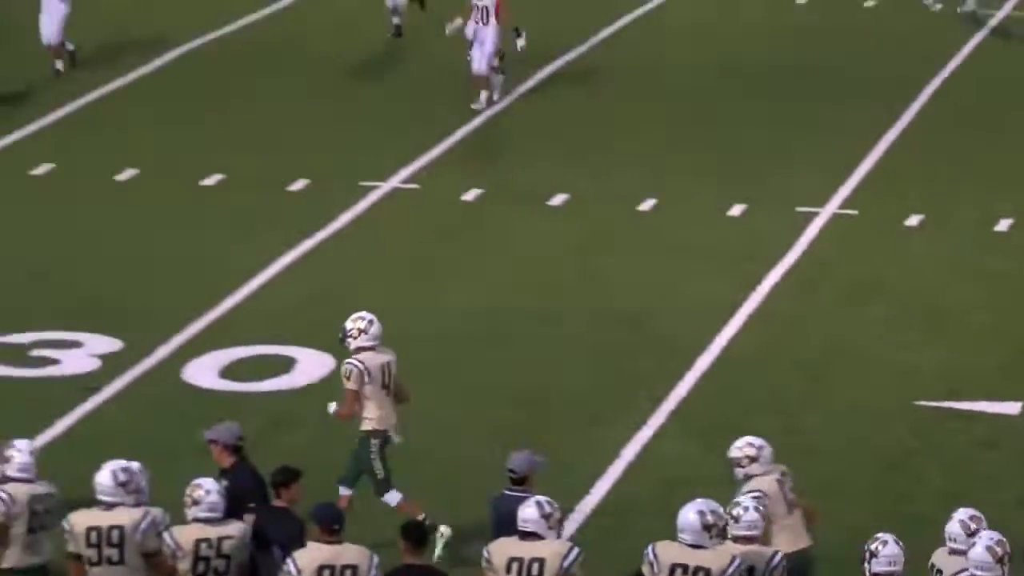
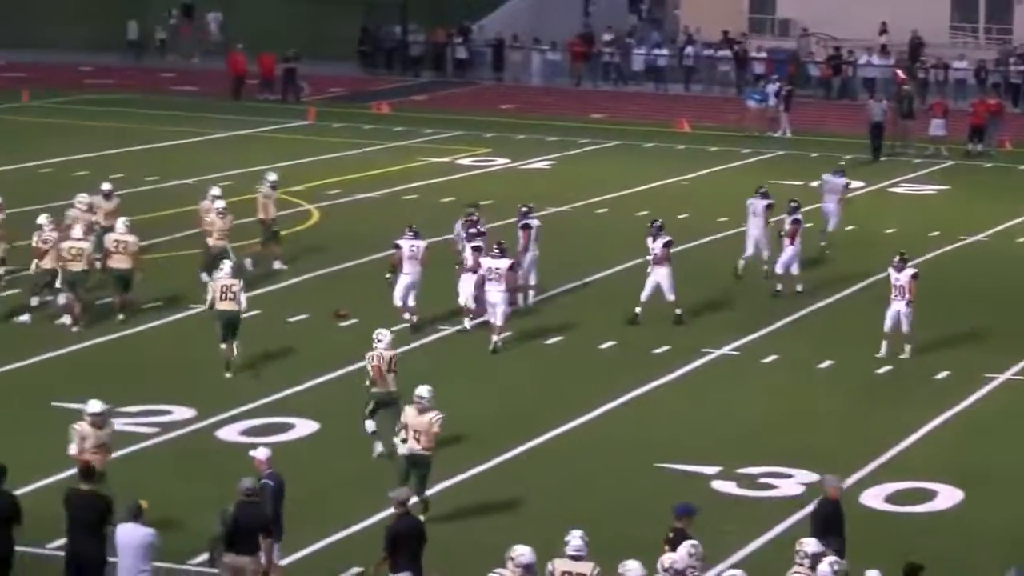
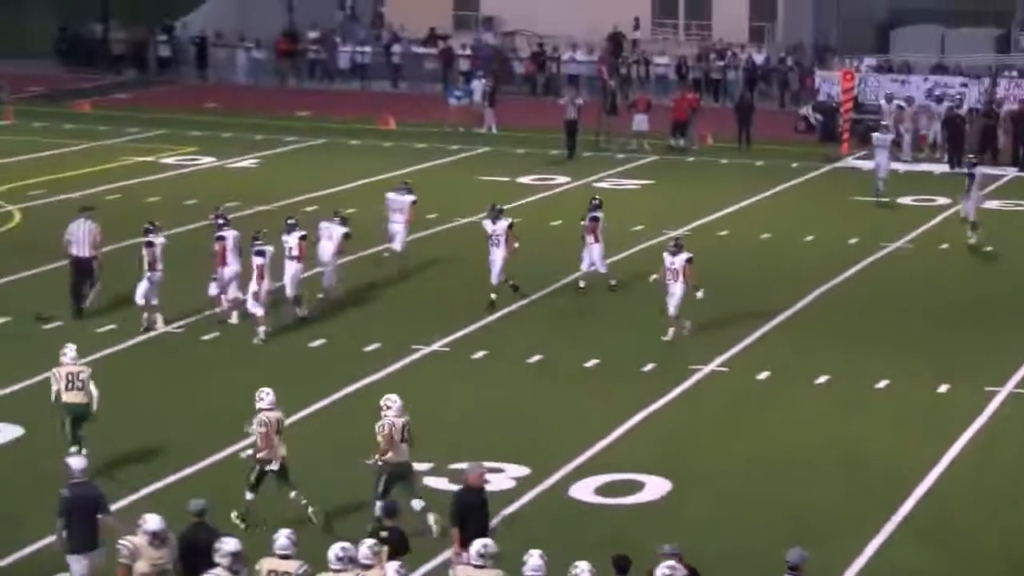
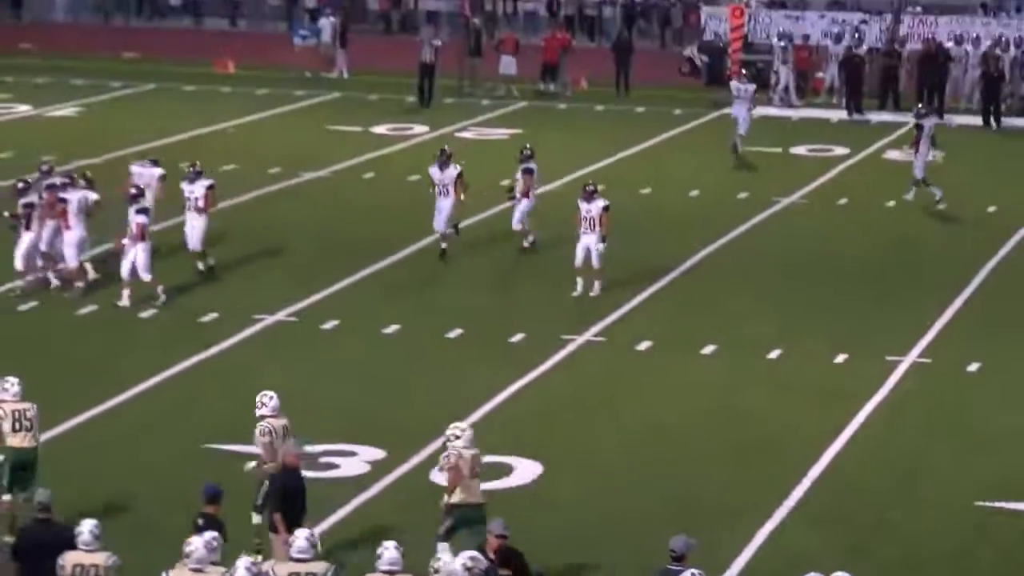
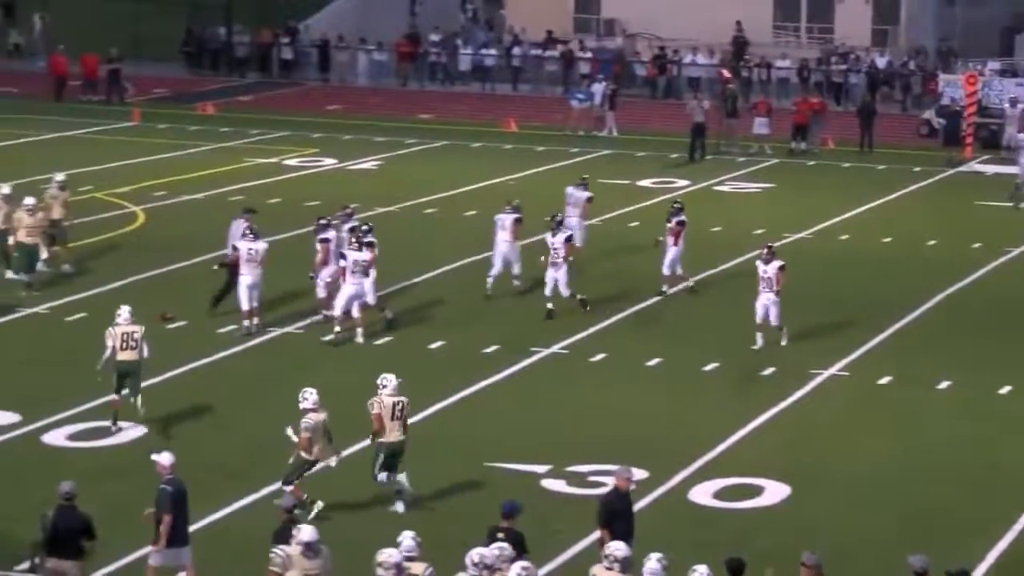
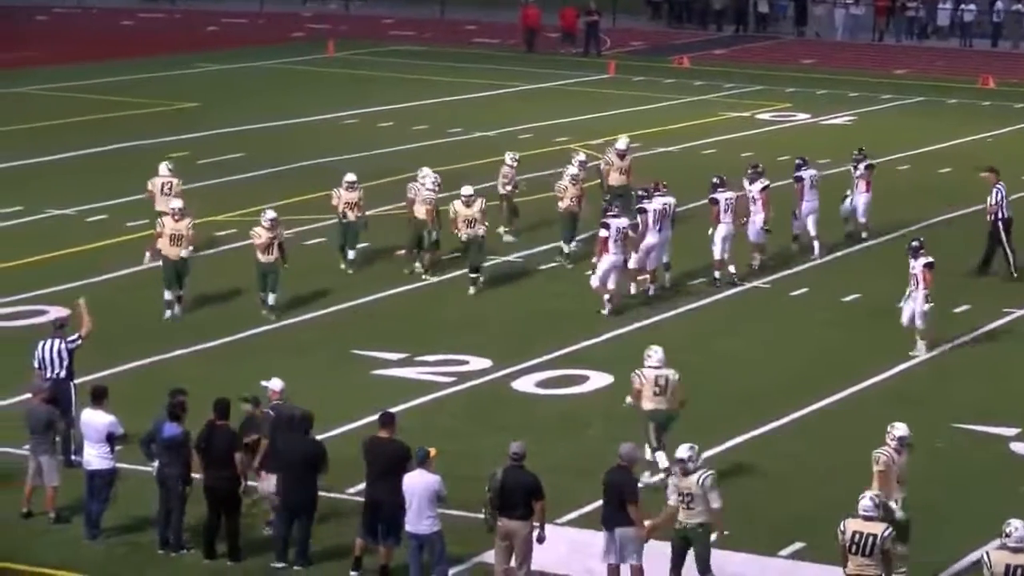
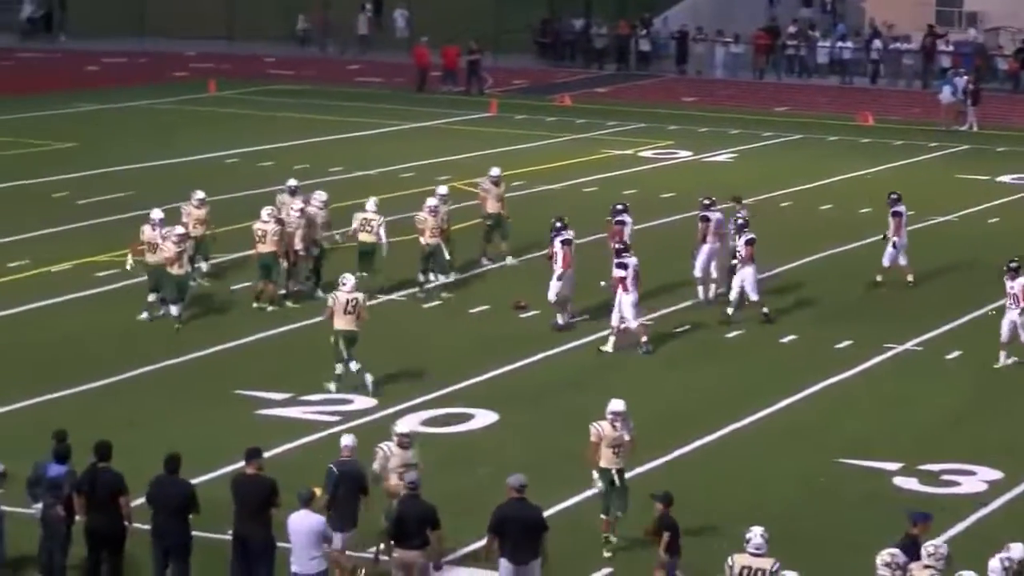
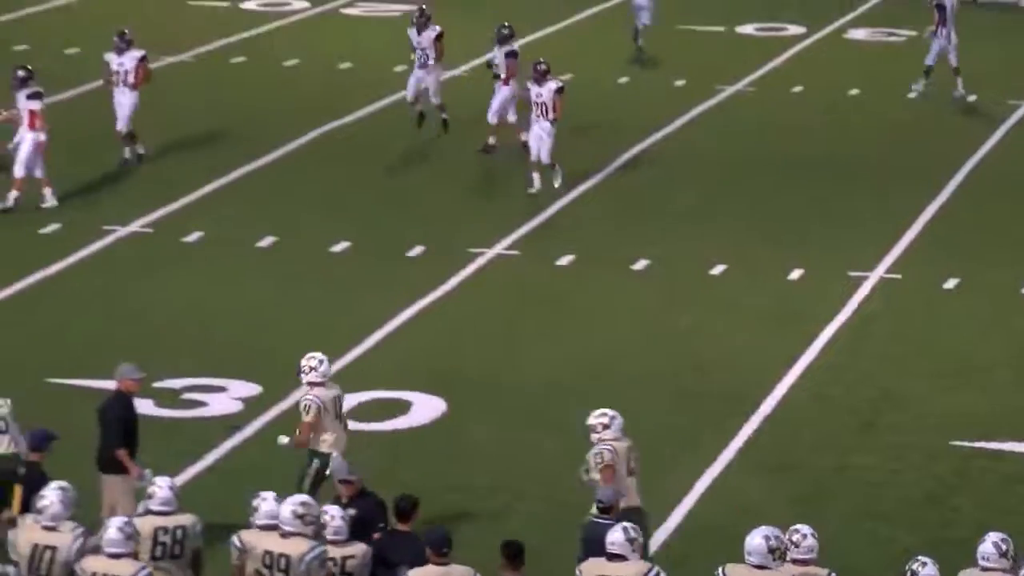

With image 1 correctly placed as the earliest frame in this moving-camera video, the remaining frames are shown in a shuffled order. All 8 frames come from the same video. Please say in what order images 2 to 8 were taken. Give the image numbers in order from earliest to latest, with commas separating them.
8, 4, 3, 5, 2, 7, 6
